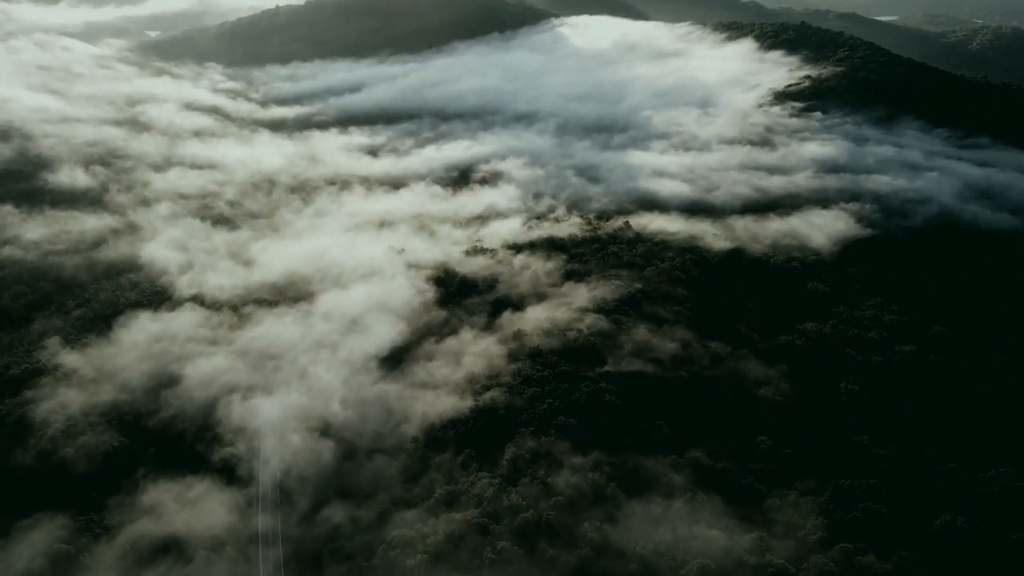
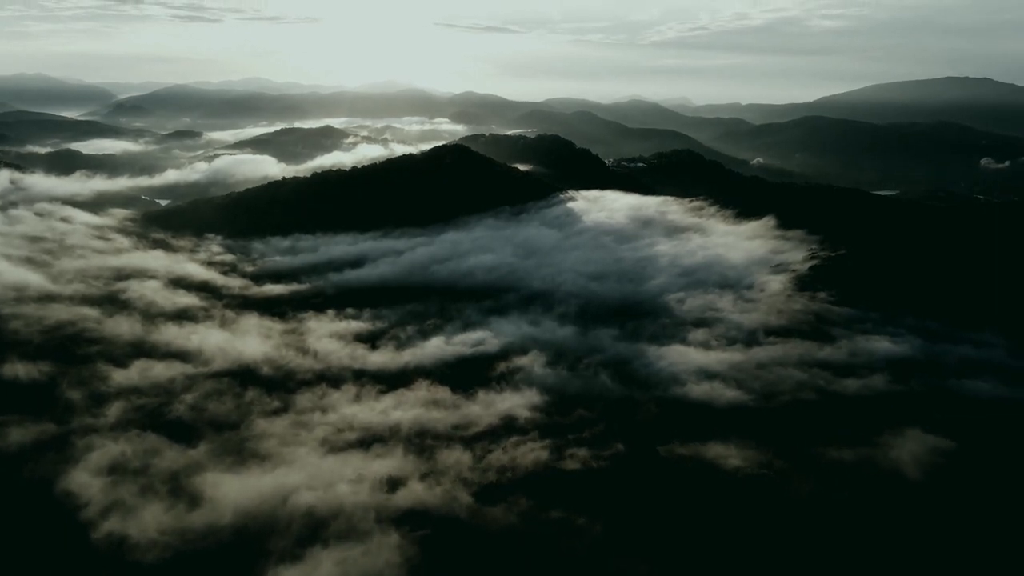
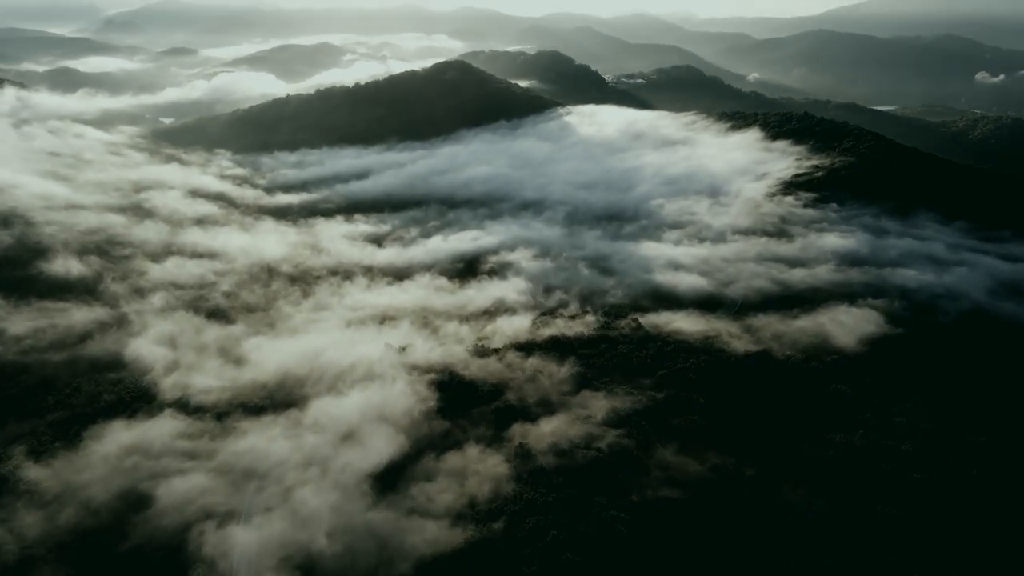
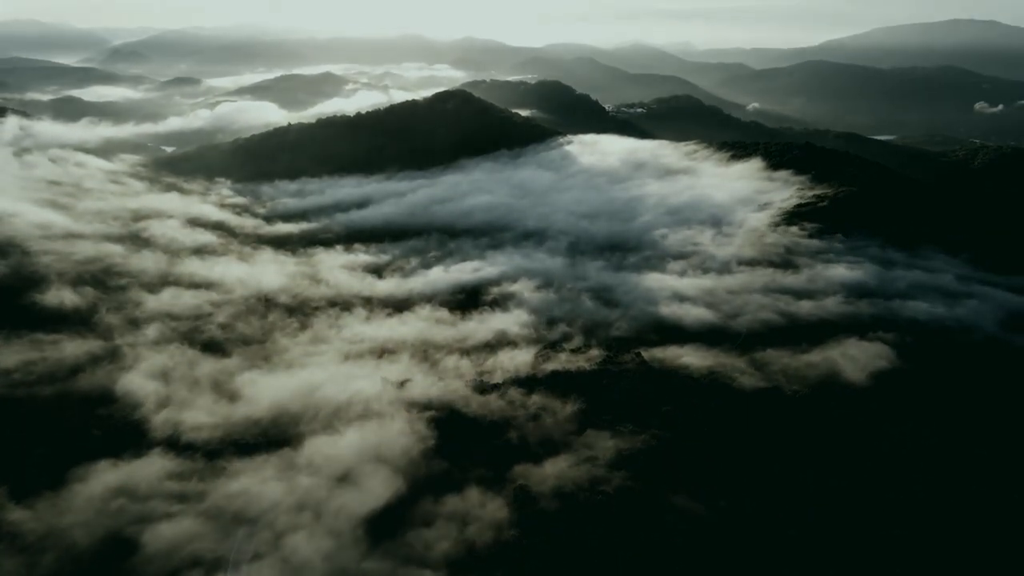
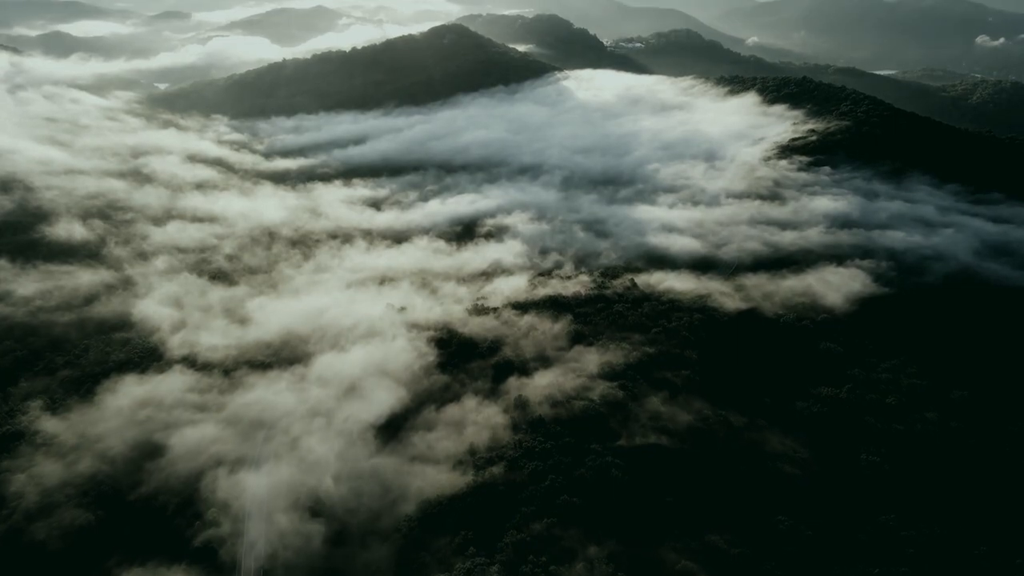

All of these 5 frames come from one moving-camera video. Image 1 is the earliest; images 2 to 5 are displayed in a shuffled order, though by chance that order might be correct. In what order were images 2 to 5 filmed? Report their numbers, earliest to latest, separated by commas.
5, 3, 4, 2
